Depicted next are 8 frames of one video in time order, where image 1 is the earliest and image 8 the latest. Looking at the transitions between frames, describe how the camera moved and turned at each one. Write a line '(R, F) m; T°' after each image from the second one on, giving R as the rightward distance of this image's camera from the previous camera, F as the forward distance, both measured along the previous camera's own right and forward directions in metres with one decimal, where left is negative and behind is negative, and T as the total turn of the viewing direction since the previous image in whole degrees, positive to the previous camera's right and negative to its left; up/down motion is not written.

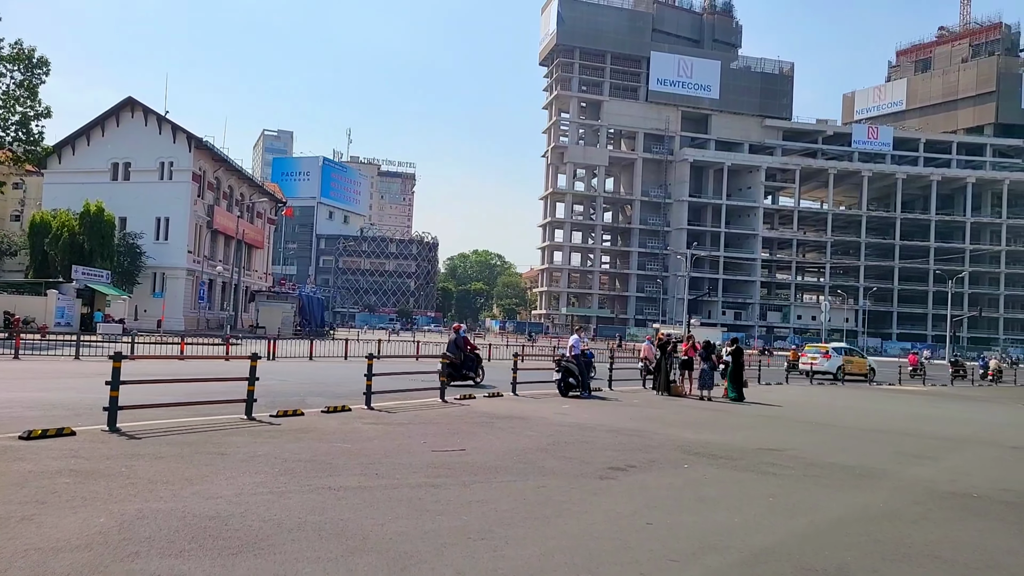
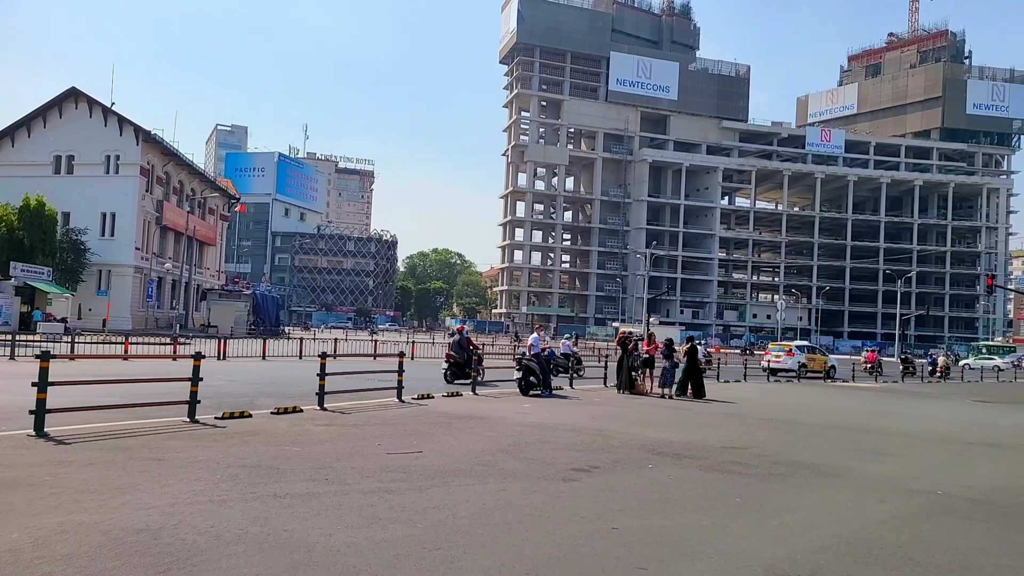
(0.0, +0.4) m; +3°
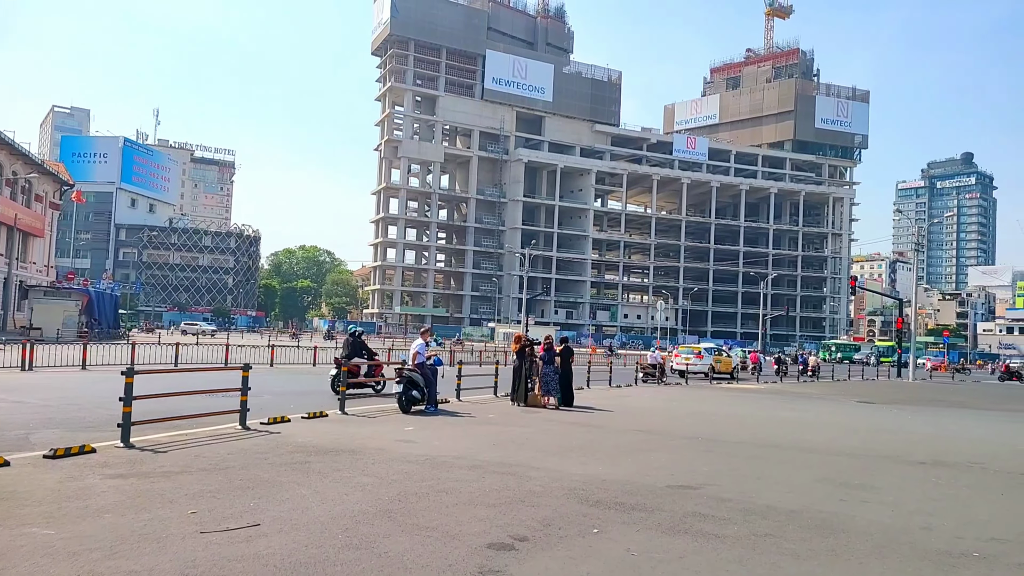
(-0.1, +3.1) m; +10°
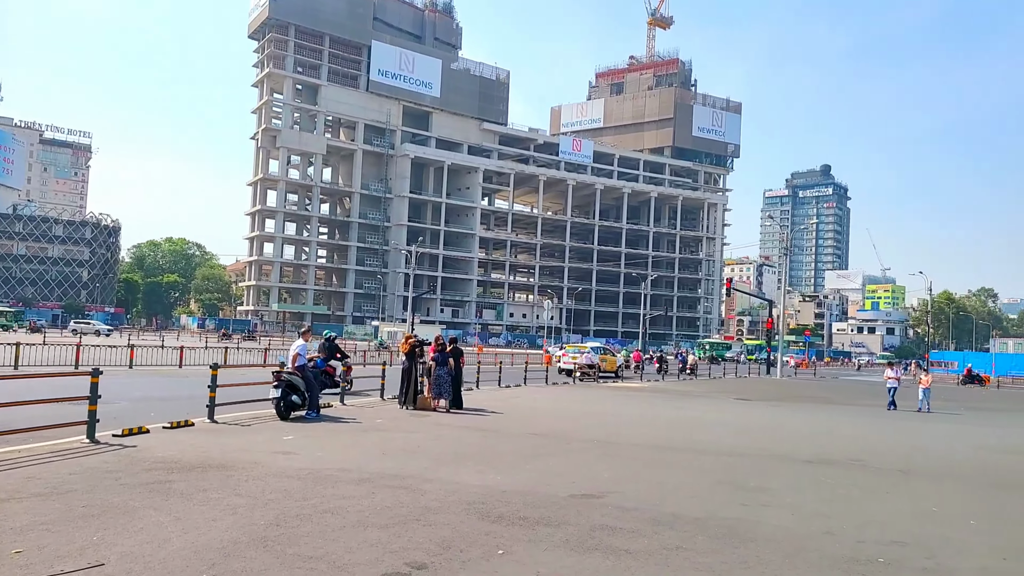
(-0.1, +0.7) m; +9°
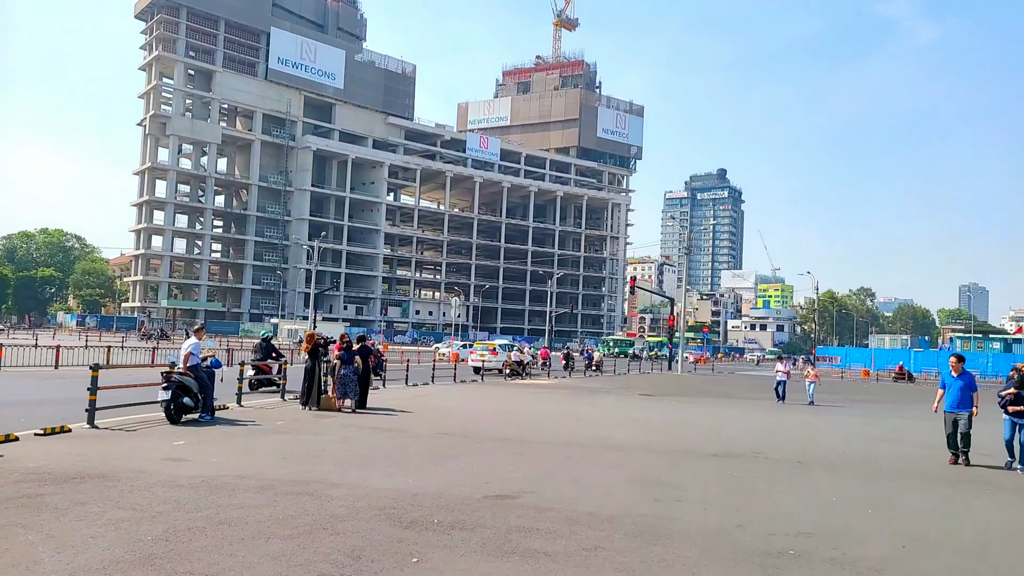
(-0.1, +0.3) m; +7°
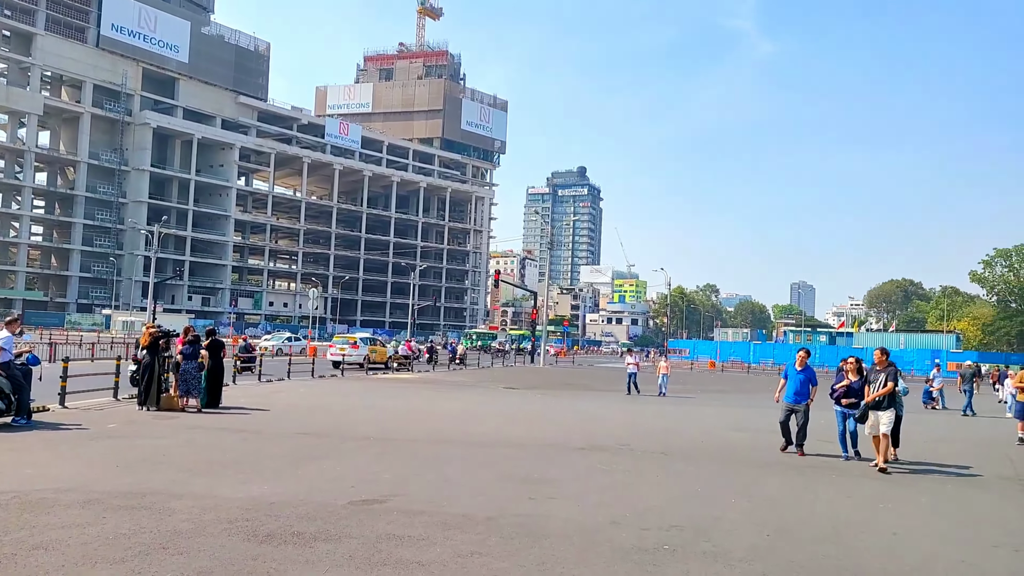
(-0.1, +0.4) m; +11°
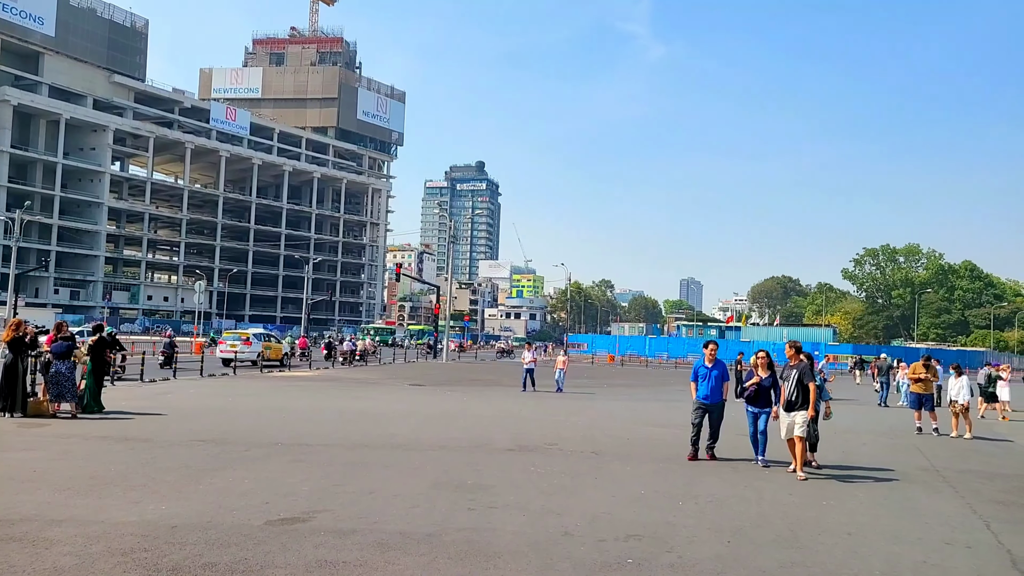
(-0.5, +0.7) m; +8°
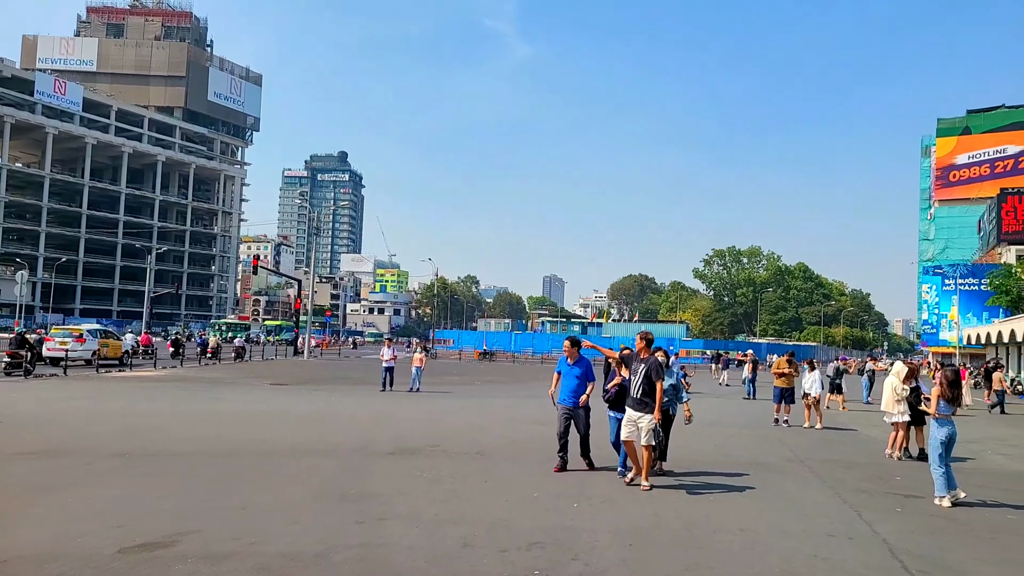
(-0.3, +0.5) m; +11°
